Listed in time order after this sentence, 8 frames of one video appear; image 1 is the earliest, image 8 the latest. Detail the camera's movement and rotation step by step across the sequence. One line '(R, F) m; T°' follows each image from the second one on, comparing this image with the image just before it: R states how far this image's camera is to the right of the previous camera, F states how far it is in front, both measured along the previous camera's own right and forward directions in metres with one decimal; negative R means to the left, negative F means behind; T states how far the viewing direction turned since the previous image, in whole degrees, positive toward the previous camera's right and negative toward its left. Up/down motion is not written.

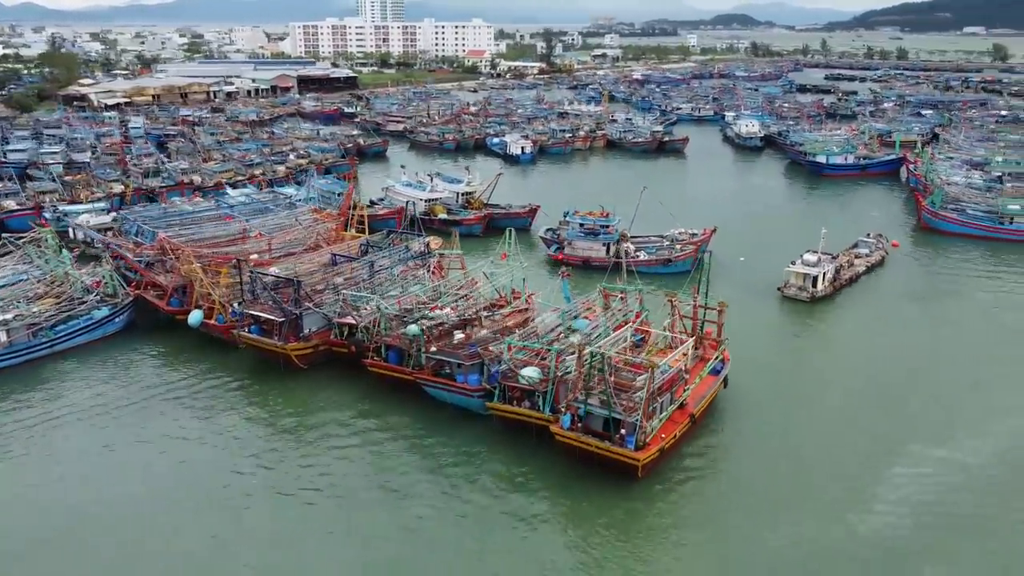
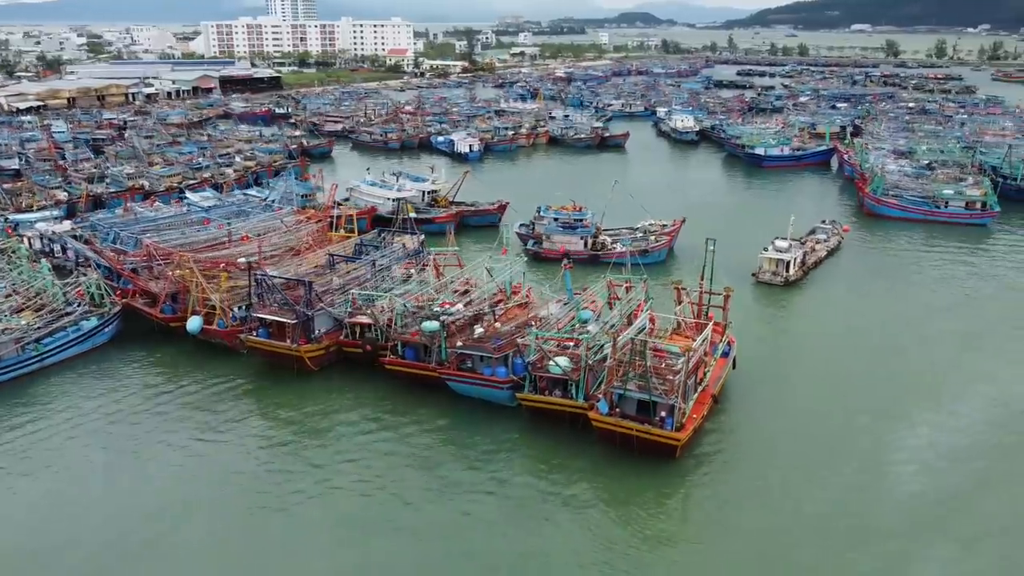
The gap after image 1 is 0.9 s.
(-1.9, -0.2) m; +6°
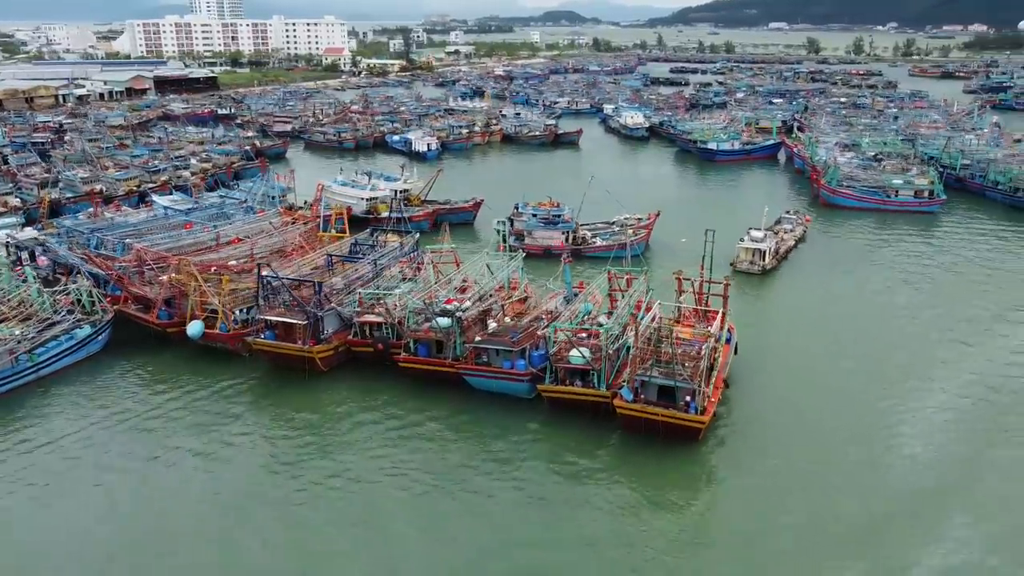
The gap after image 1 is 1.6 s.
(-1.5, -0.2) m; +5°
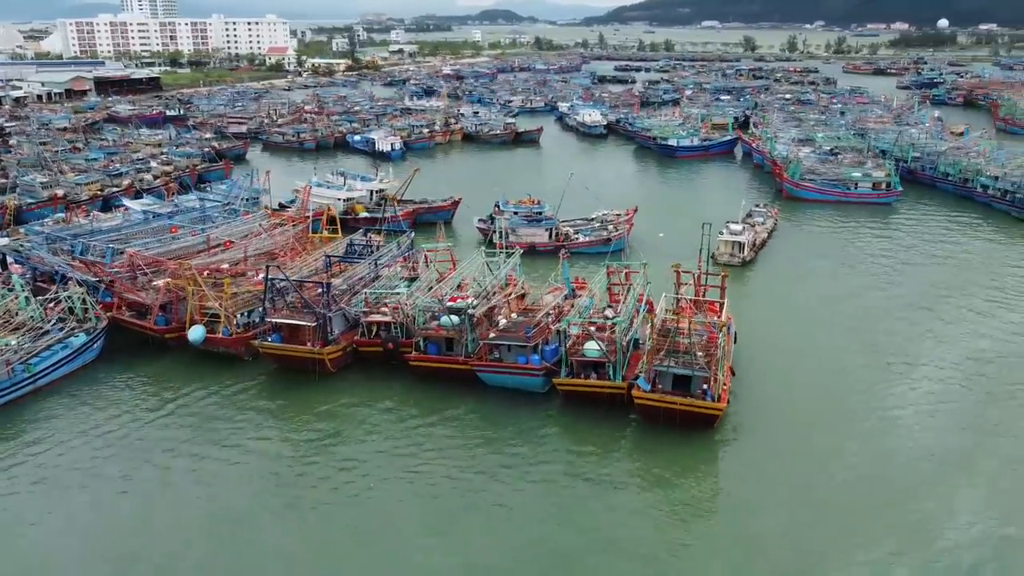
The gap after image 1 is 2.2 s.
(-1.3, -0.2) m; +4°
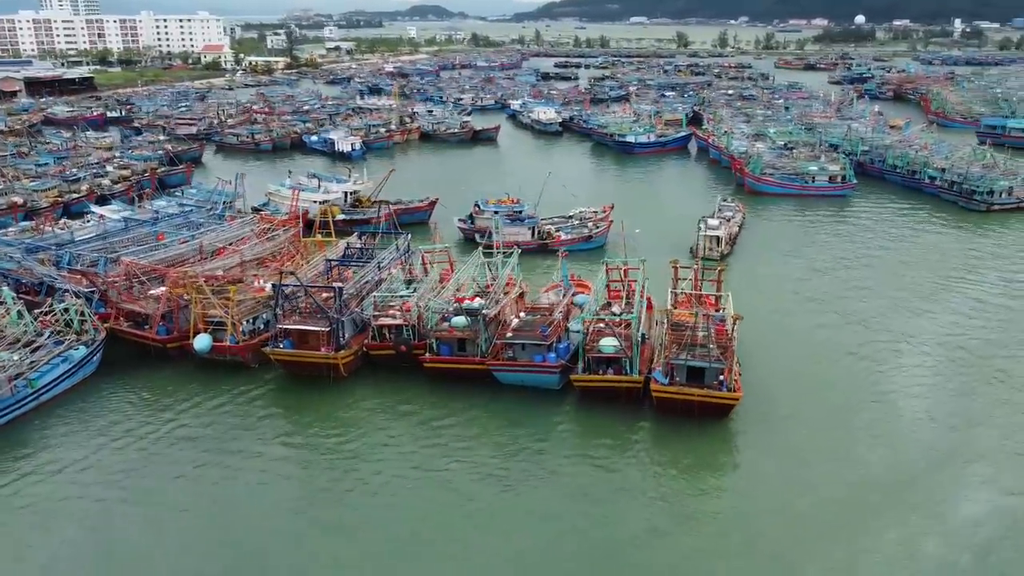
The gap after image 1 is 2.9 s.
(-1.5, -0.2) m; +5°
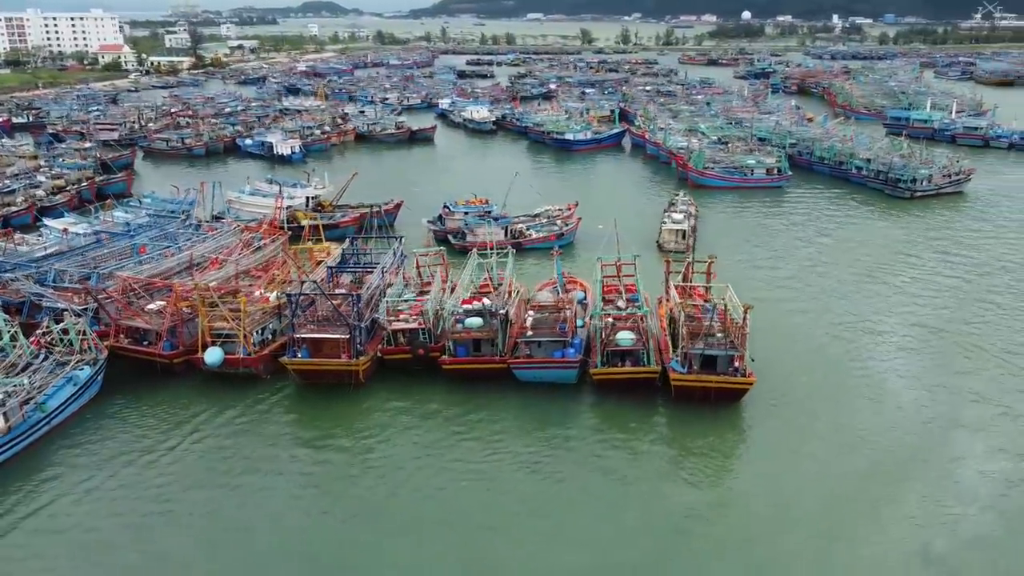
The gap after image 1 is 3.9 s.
(-2.2, -0.3) m; +7°
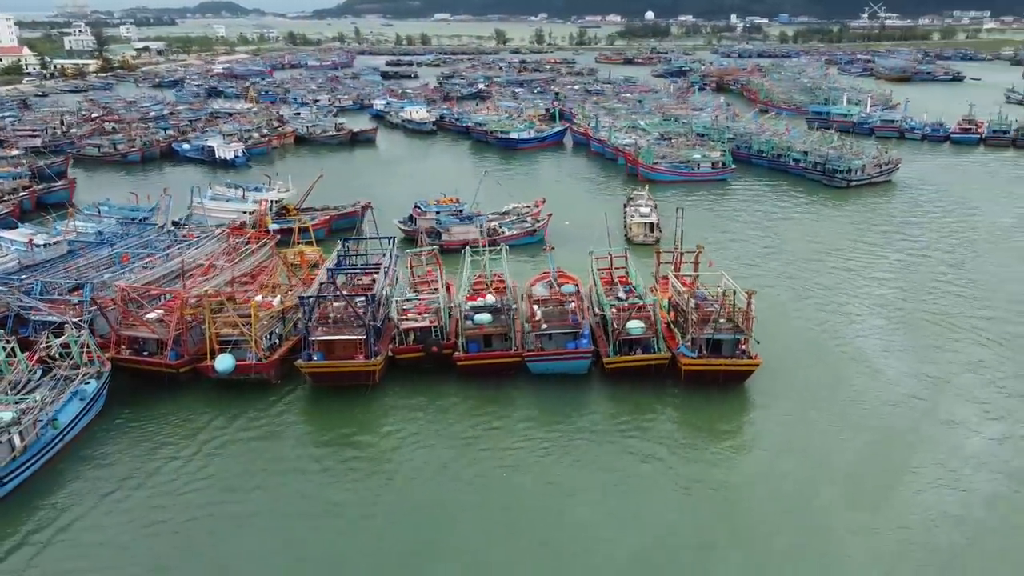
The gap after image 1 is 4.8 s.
(-1.9, -0.2) m; +6°
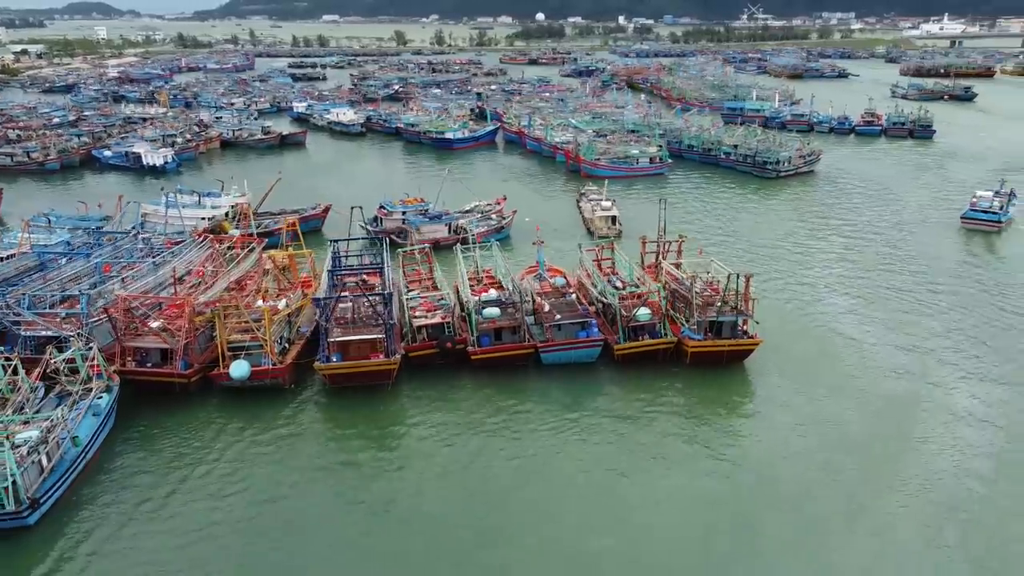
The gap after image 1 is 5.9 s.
(-2.3, -0.2) m; +7°
